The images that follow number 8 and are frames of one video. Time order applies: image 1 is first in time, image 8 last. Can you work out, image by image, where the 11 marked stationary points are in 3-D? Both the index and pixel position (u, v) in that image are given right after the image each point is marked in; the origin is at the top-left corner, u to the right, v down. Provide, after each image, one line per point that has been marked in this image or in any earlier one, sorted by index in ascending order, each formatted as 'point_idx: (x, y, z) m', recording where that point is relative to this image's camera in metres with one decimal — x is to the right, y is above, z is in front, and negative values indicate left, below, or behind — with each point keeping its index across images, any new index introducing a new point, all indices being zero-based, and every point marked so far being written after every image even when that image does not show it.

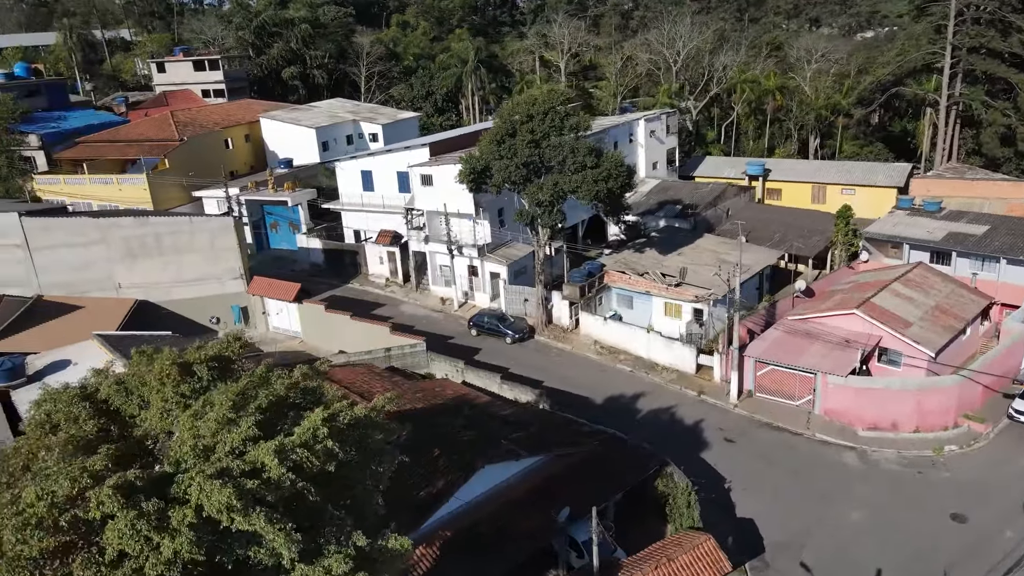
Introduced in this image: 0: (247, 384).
0: (-3.6, -1.3, +10.0) m
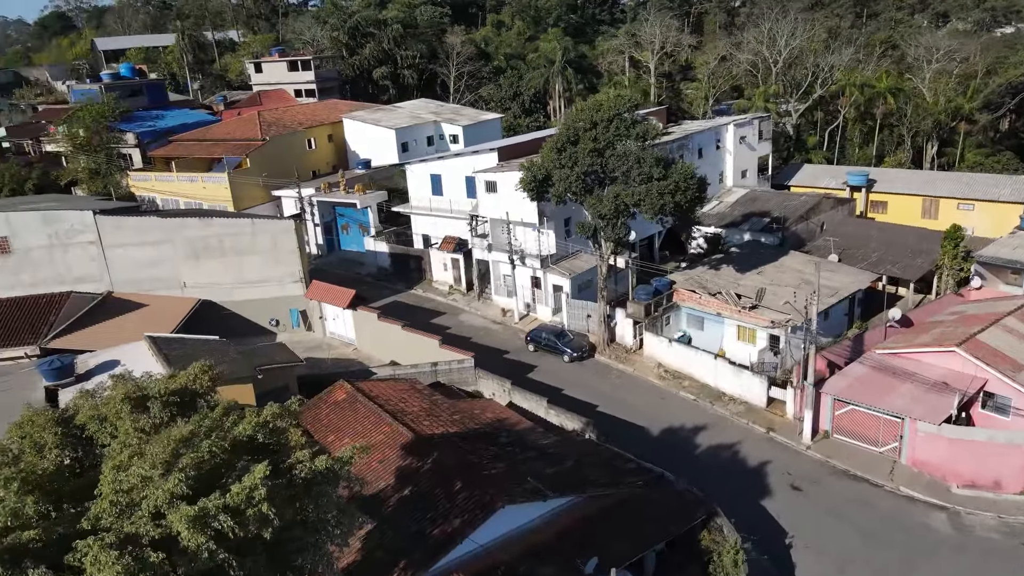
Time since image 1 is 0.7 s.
0: (-3.9, -1.7, +9.1) m
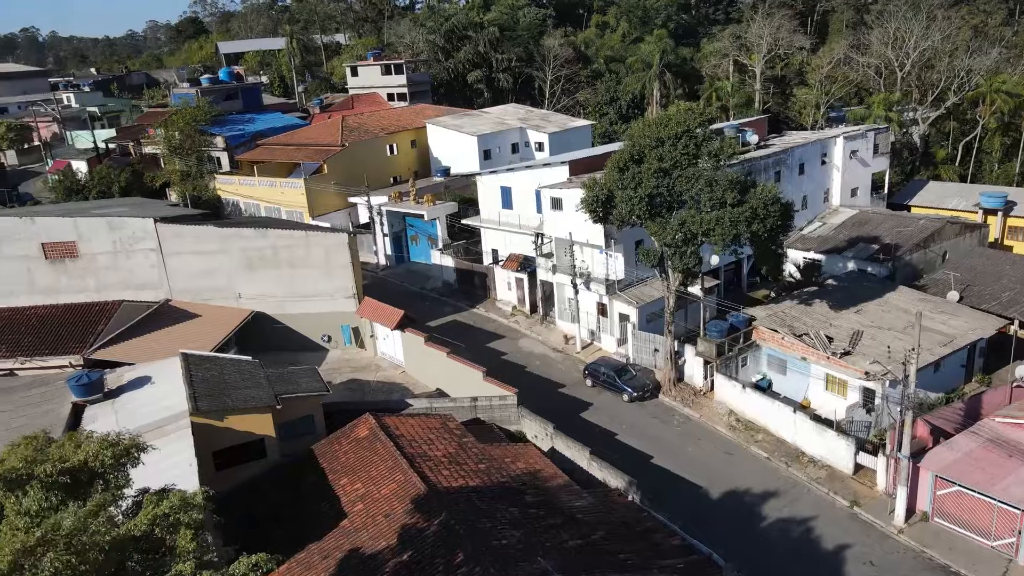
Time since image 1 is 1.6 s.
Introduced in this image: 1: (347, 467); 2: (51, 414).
0: (-4.7, -2.5, +7.6) m
1: (-4.2, -4.5, +18.6) m
2: (-12.4, -3.4, +19.8) m
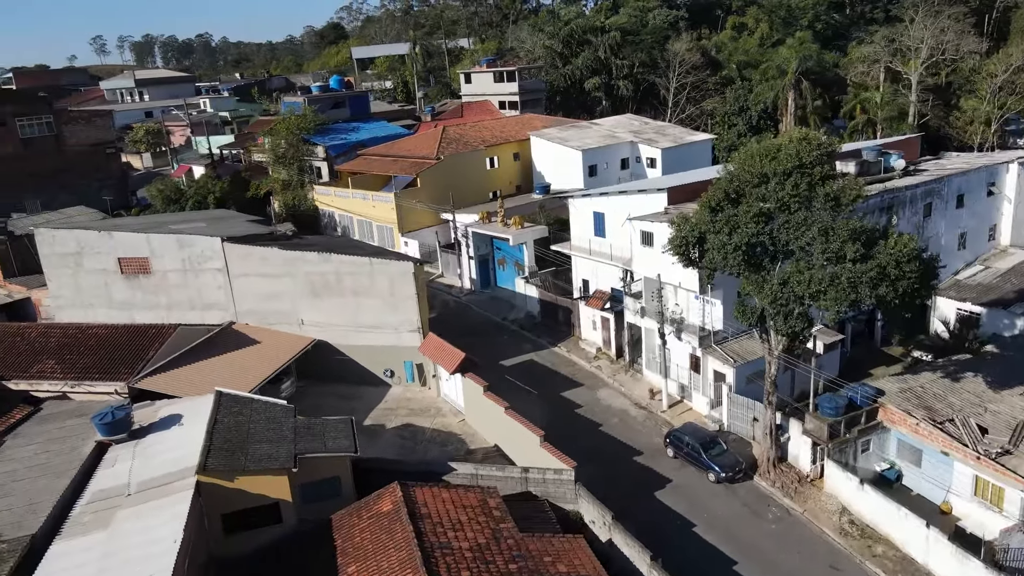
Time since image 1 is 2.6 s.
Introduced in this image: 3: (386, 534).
0: (-5.7, -3.6, +5.3) m
1: (-3.3, -5.7, +16.1) m
2: (-11.1, -4.2, +18.7) m
3: (-2.8, -5.4, +16.2) m
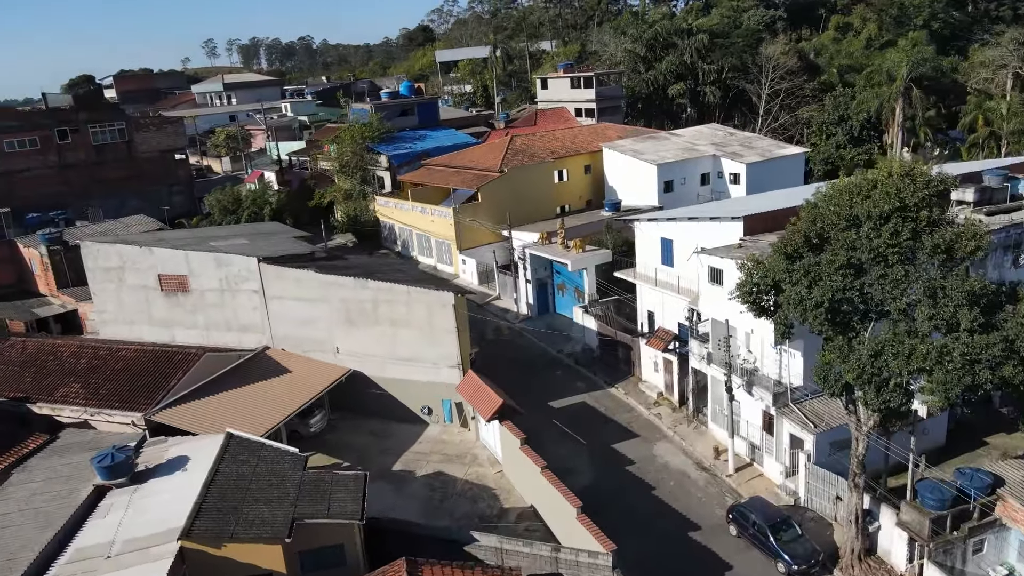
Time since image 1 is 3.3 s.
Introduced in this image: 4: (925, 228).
0: (-6.6, -4.5, +3.5) m
1: (-3.0, -6.7, +13.9) m
2: (-10.5, -4.9, +17.4) m
3: (-2.5, -6.4, +14.0) m
4: (+7.7, +1.2, +13.7) m
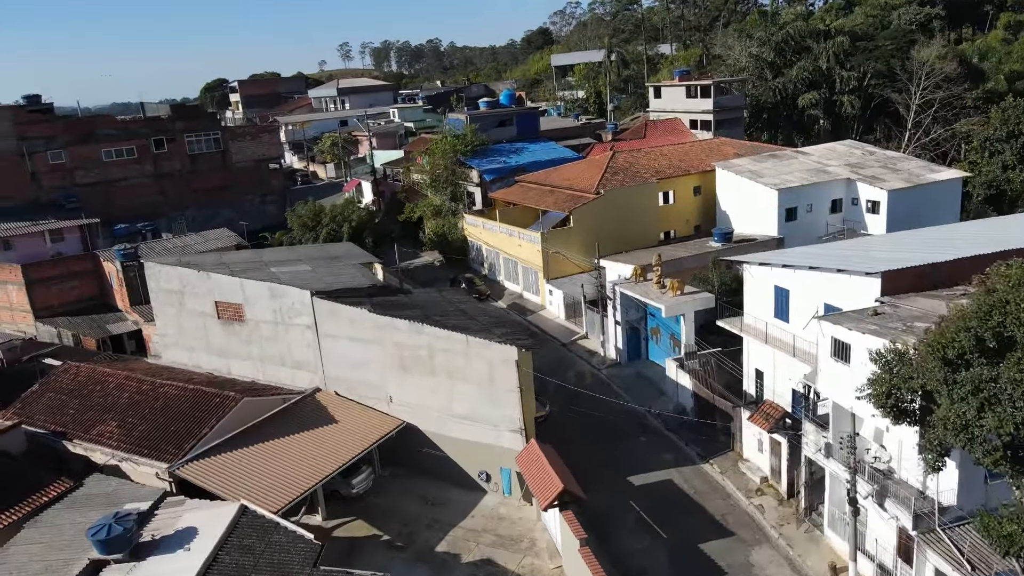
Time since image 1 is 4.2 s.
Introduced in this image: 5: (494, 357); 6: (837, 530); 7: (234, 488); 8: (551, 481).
0: (-7.8, -5.6, +1.2) m
1: (-2.8, -8.0, +10.9) m
2: (-9.5, -5.9, +15.5) m
3: (-2.2, -7.7, +10.9) m
4: (+8.2, -0.6, +9.0) m
5: (-0.5, -1.9, +19.8) m
6: (+7.8, -5.8, +17.6) m
7: (-7.0, -5.0, +18.5) m
8: (+1.0, -4.7, +18.1) m
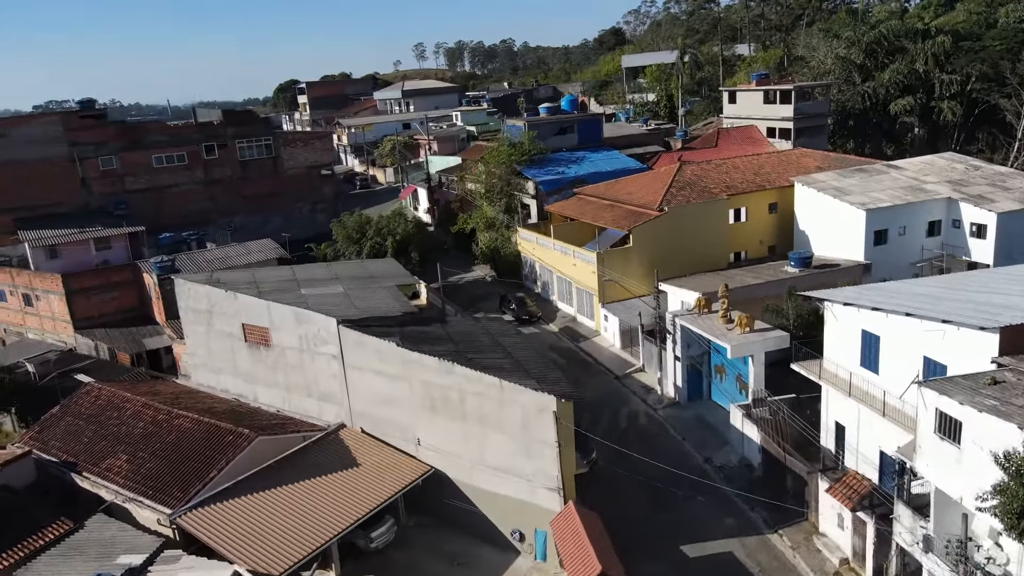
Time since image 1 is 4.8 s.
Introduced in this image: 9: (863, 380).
0: (-8.7, -6.3, -0.5) m
1: (-2.8, -8.9, +8.8) m
2: (-9.0, -6.6, +14.0) m
3: (-2.3, -8.6, +8.7) m
4: (+8.0, -1.8, +5.9) m
5: (+0.4, -2.8, +17.4) m
6: (+8.3, -7.0, +14.5) m
7: (-6.3, -5.8, +16.8) m
8: (+1.7, -5.6, +15.6) m
9: (+8.9, -2.3, +18.8) m
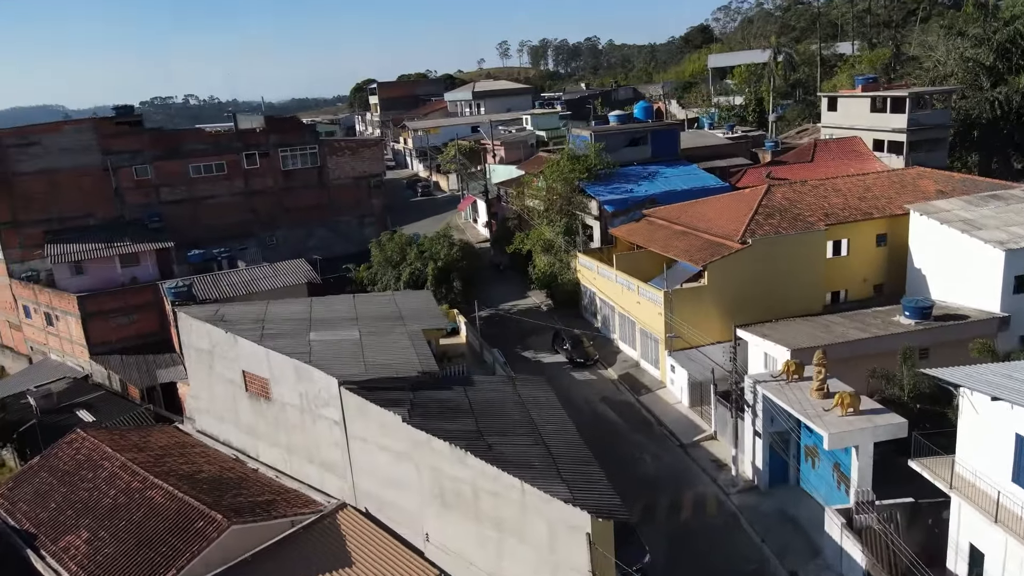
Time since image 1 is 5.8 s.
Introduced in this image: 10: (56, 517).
0: (-10.3, -7.5, -3.4) m
1: (-3.5, -10.2, +5.2) m
2: (-9.0, -7.8, +11.0) m
3: (-2.9, -10.0, +5.0) m
4: (+7.2, -3.5, +1.1) m
5: (+0.8, -4.2, +13.4) m
6: (+8.2, -8.7, +9.6) m
7: (-6.0, -7.0, +13.4) m
8: (+1.8, -7.1, +11.4) m
9: (+9.4, -4.0, +13.8) m
10: (-11.0, -5.5, +17.7) m
